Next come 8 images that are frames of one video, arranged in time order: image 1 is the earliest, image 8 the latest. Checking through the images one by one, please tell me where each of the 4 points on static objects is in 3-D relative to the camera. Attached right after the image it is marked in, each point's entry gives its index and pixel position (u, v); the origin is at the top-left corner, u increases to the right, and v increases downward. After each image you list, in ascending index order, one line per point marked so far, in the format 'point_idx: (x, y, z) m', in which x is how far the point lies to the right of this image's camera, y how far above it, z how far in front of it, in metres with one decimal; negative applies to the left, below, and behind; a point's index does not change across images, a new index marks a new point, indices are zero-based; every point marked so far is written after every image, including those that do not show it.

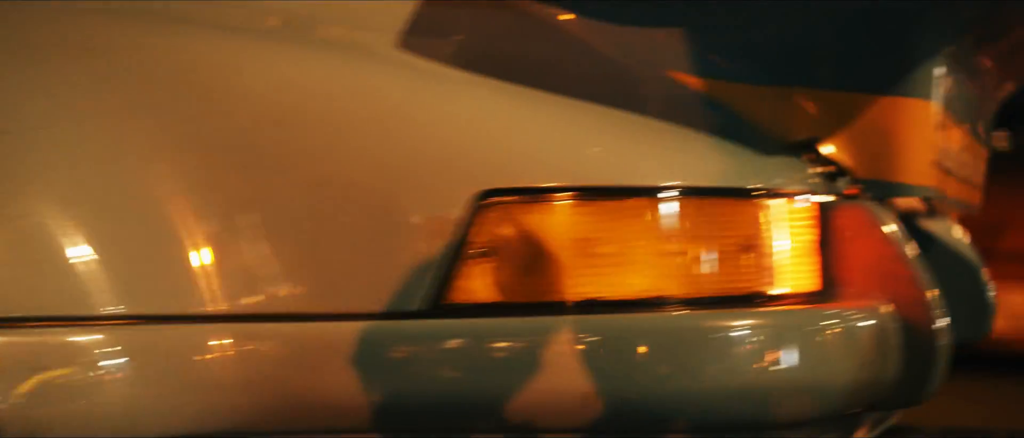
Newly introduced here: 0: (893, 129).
0: (+0.4, +0.1, +1.5) m
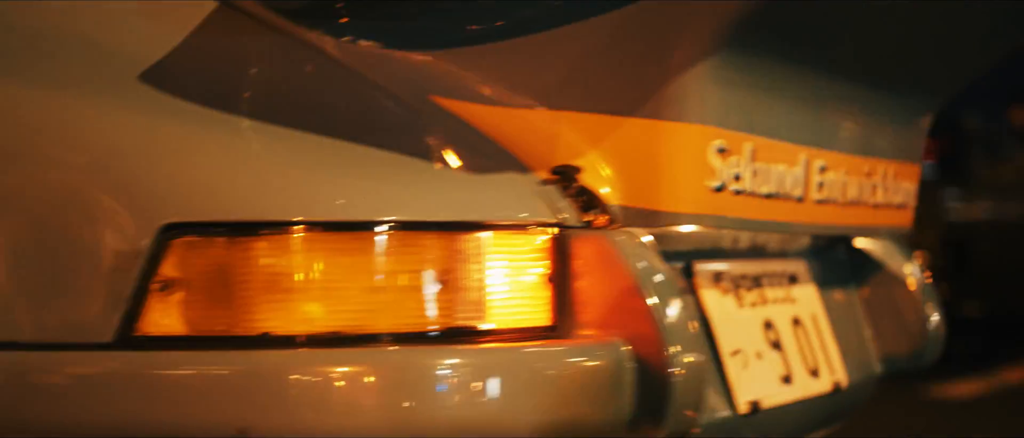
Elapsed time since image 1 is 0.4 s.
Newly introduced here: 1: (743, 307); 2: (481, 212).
0: (+0.1, +0.1, +1.4) m
1: (+0.3, -0.1, +1.6) m
2: (0.0, 0.0, +1.3) m
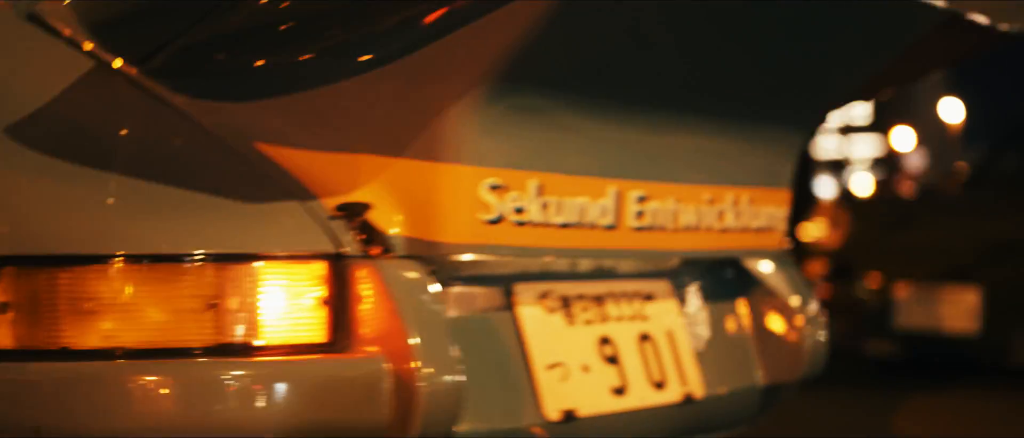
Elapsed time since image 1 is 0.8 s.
0: (-0.1, 0.0, +1.6) m
1: (+0.1, -0.1, +1.8) m
2: (-0.3, 0.0, +1.5) m
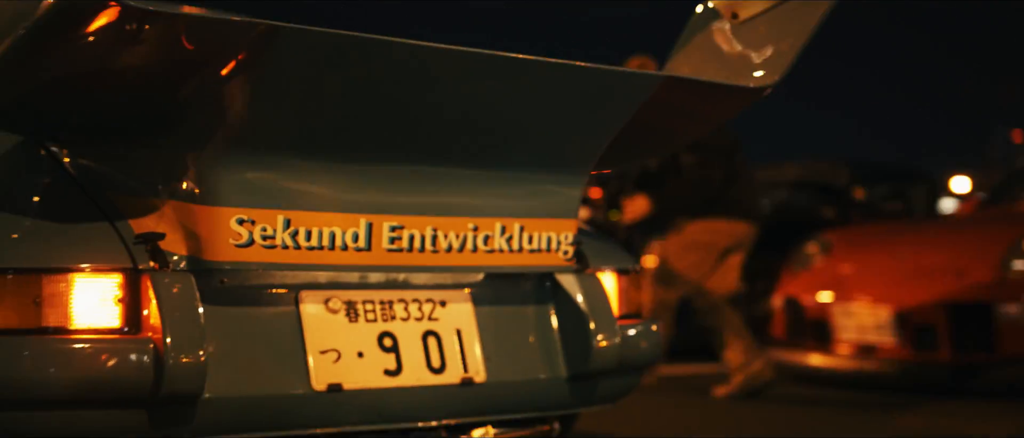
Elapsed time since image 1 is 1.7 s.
0: (-0.5, 0.0, +2.2) m
1: (-0.3, -0.2, +2.4) m
2: (-0.7, -0.1, +2.2) m
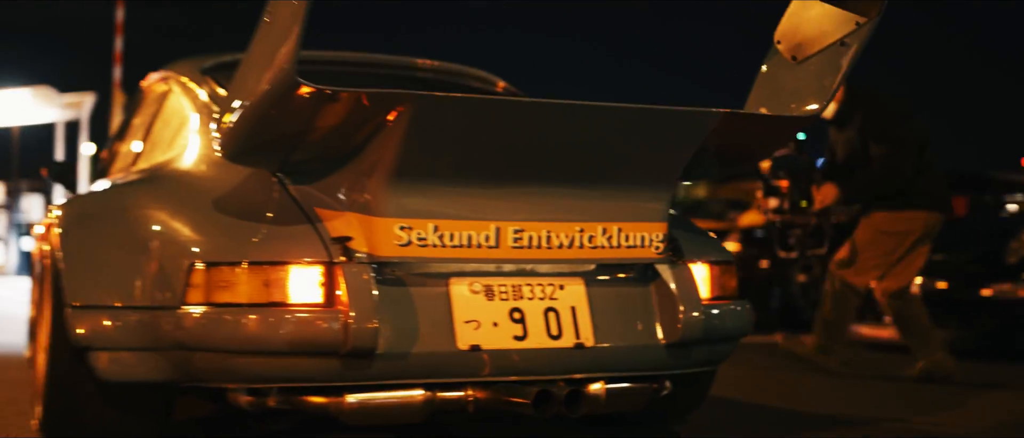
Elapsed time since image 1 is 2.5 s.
0: (-0.3, 0.0, +3.1) m
1: (-0.1, -0.2, +3.3) m
2: (-0.5, -0.1, +3.1) m
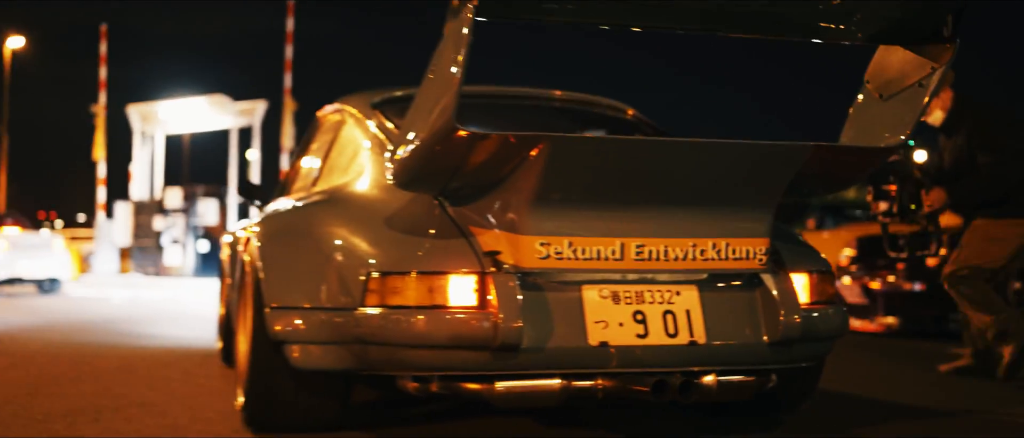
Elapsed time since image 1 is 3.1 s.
0: (0.0, -0.1, +3.8) m
1: (+0.3, -0.3, +3.9) m
2: (-0.1, -0.1, +3.8) m
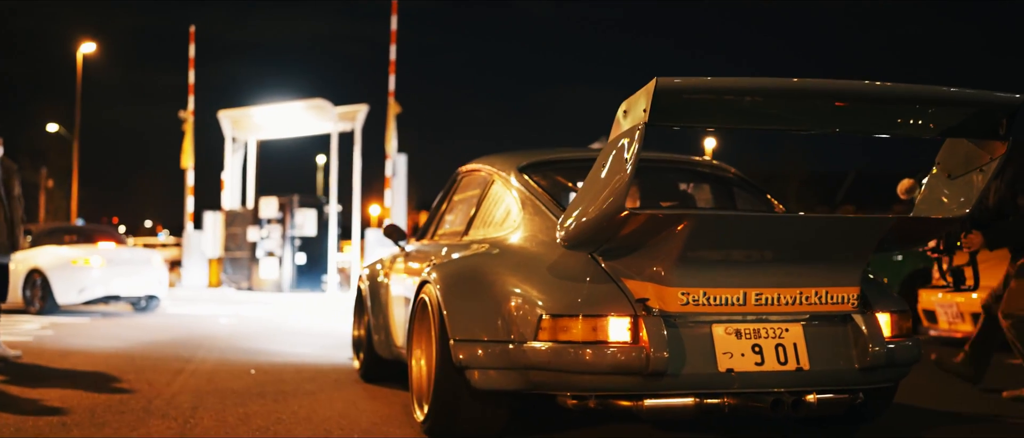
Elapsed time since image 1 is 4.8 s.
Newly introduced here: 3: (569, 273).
0: (+0.6, -0.3, +4.8) m
1: (+0.9, -0.5, +4.9) m
2: (+0.4, -0.3, +4.9) m
3: (+0.2, -0.2, +5.1) m
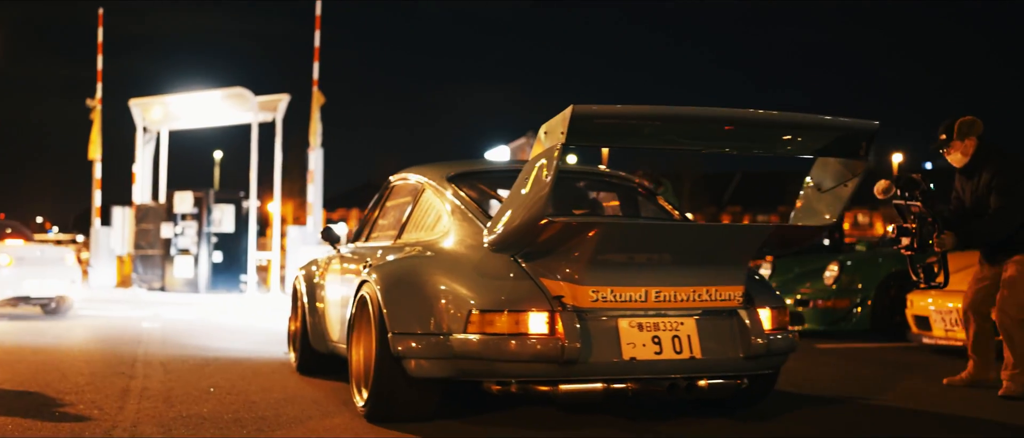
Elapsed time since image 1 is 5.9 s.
0: (+0.3, -0.3, +5.6) m
1: (+0.6, -0.5, +5.7) m
2: (+0.1, -0.4, +5.6) m
3: (-0.1, -0.3, +5.8) m
